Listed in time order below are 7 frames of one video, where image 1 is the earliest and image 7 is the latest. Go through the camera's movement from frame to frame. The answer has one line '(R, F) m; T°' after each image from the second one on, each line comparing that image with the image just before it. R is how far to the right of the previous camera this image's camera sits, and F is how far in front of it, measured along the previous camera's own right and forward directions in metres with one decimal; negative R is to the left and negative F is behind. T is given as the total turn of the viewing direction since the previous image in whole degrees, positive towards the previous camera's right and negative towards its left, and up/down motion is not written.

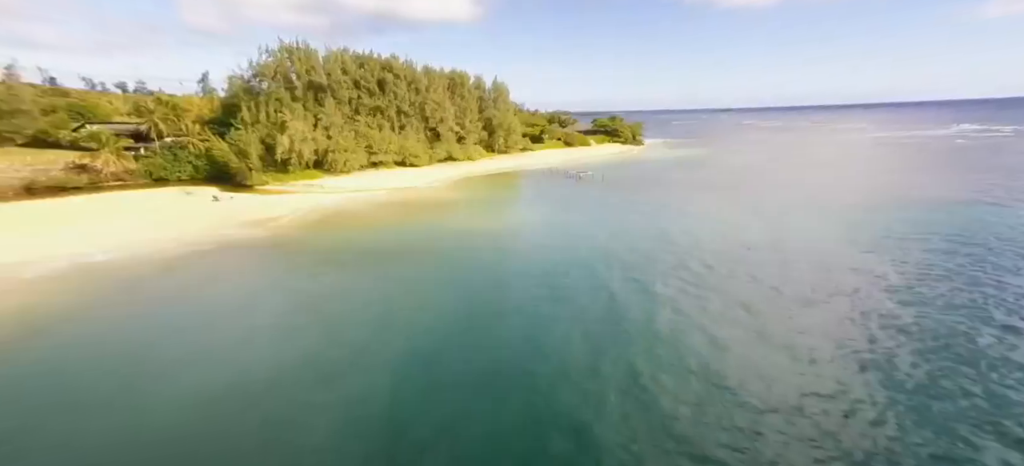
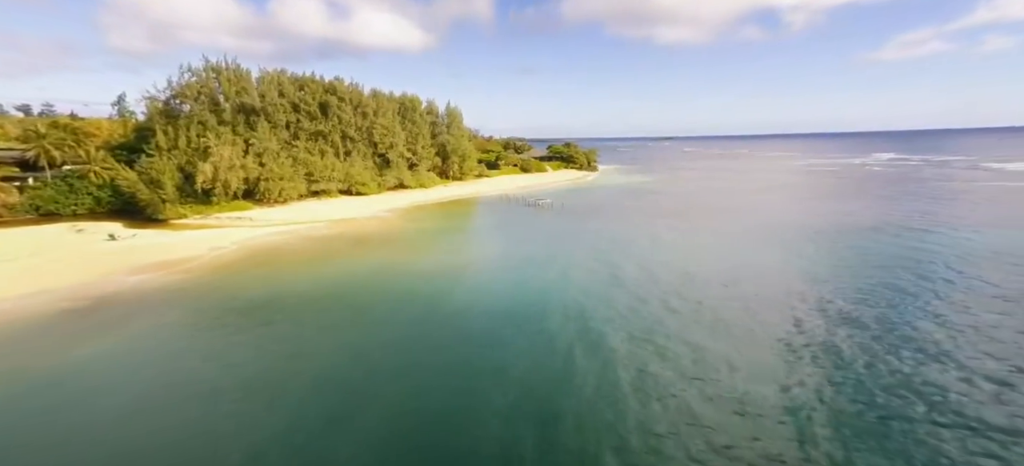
(-0.2, +3.4) m; +6°
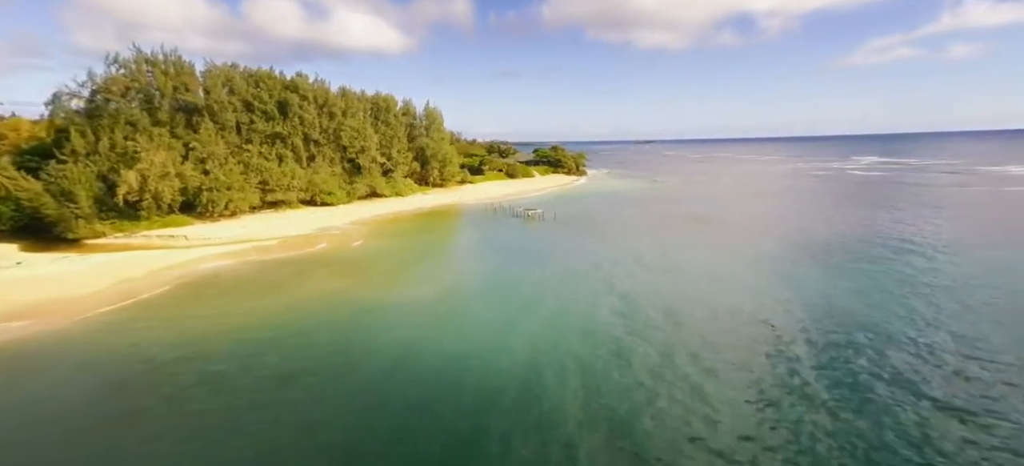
(-0.1, +5.3) m; +2°
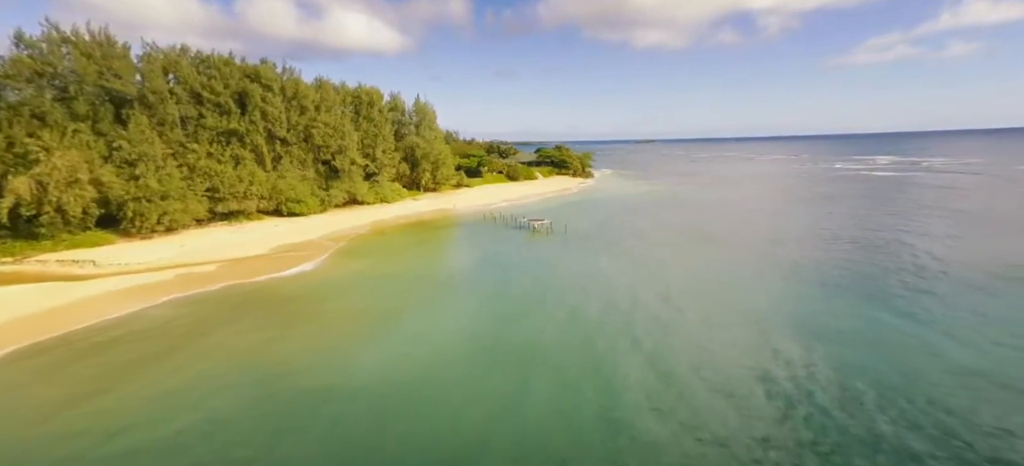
(-0.2, +6.9) m; 0°
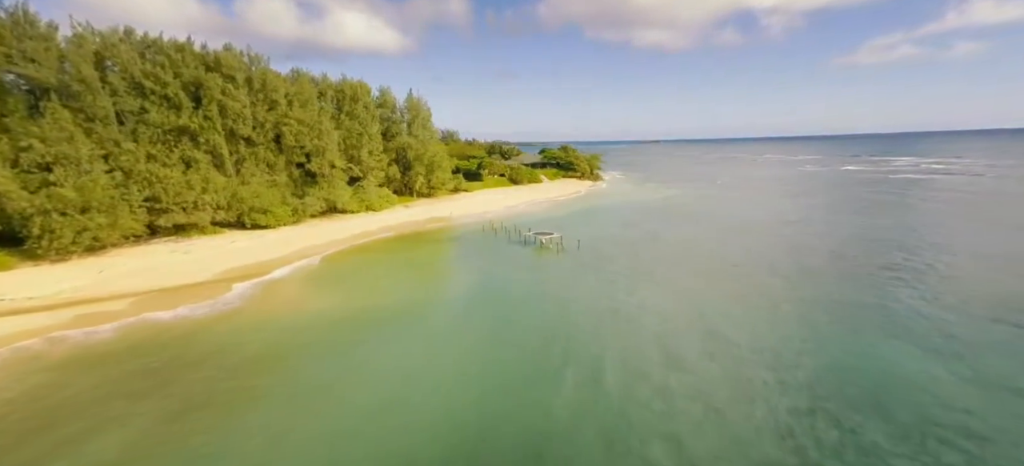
(-0.1, +5.7) m; 0°
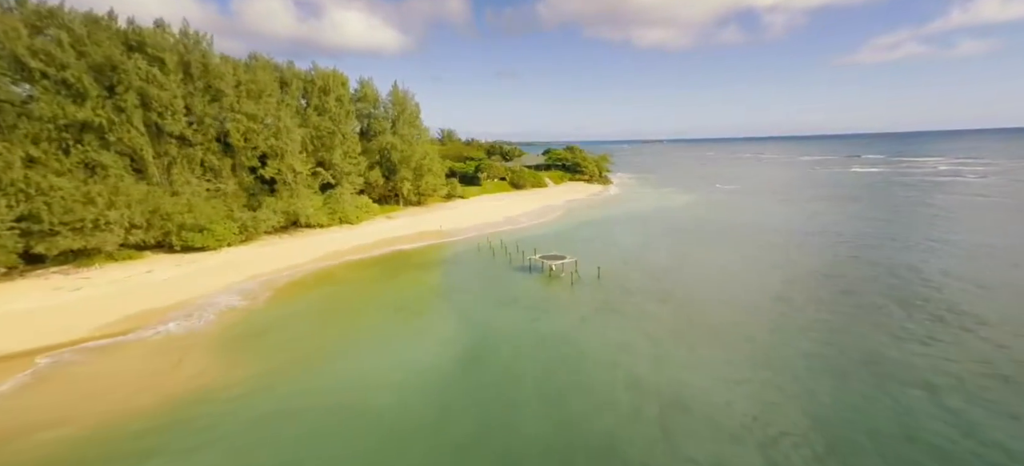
(-0.1, +6.8) m; 0°
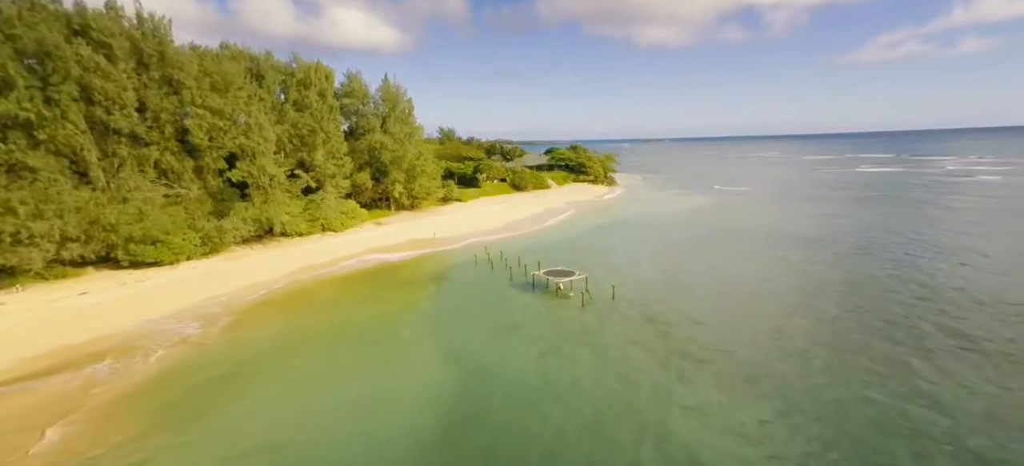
(0.0, +3.4) m; 0°
